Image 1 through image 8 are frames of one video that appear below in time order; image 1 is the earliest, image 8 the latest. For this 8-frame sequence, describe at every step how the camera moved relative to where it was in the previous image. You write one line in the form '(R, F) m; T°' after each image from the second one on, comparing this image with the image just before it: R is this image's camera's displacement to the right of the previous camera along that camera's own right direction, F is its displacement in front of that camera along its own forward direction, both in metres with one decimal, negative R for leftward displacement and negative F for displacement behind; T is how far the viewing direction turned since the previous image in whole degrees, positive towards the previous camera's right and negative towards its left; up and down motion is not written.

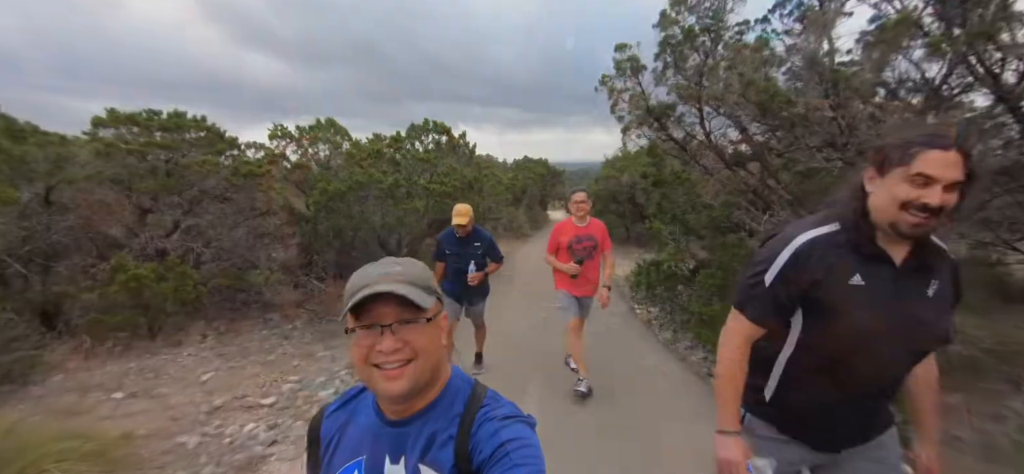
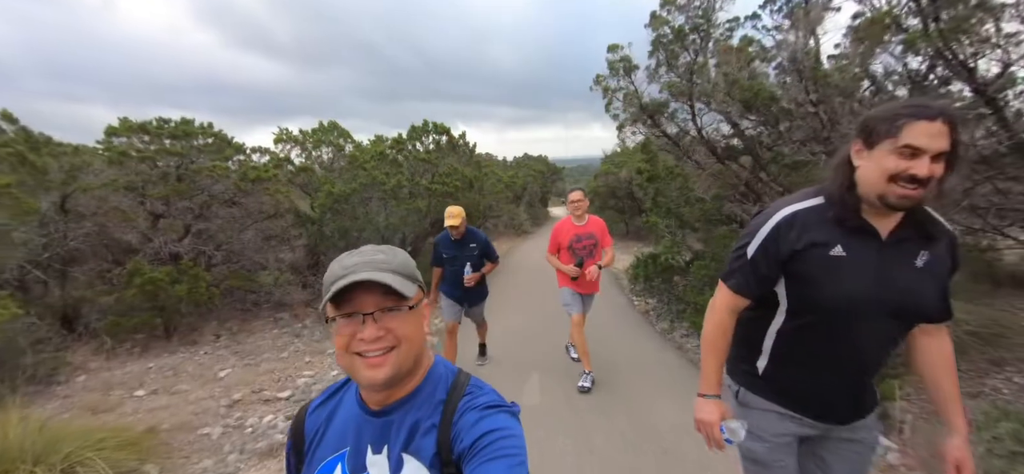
(0.0, -0.2) m; 0°
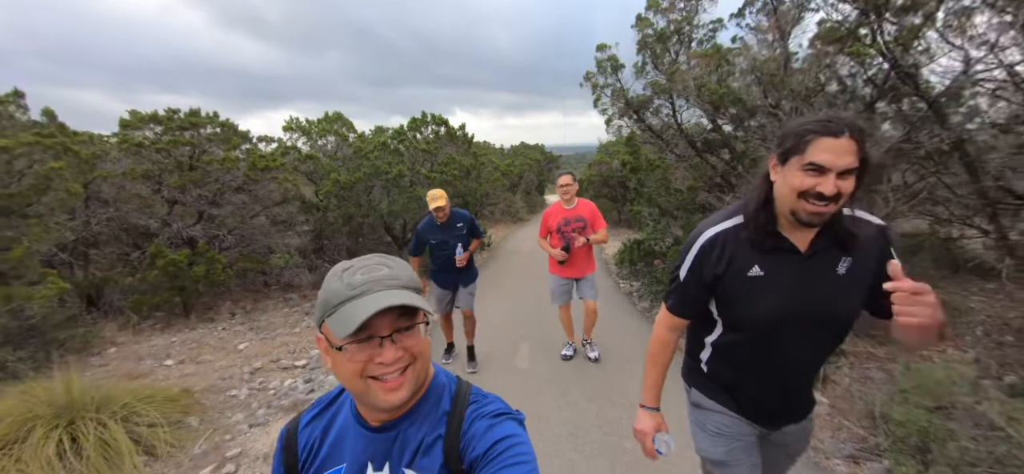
(+0.1, -0.5) m; 0°
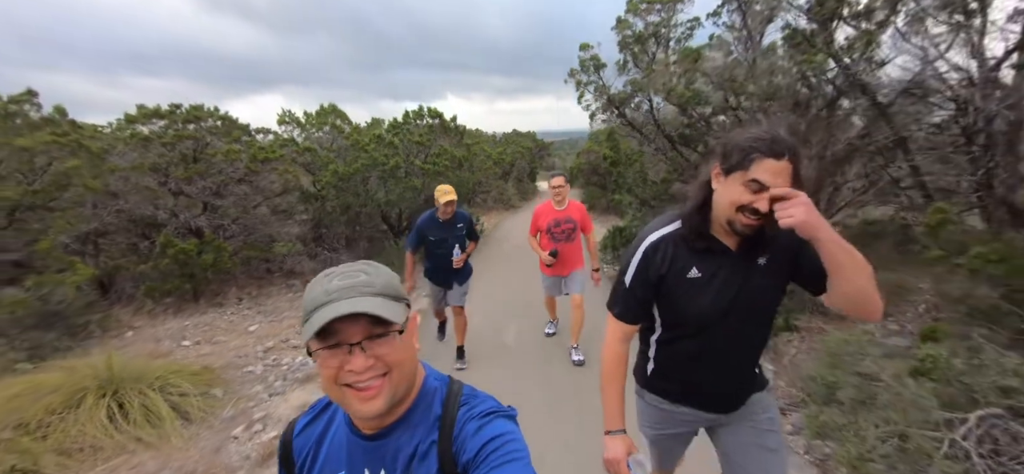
(+0.1, -0.5) m; +1°
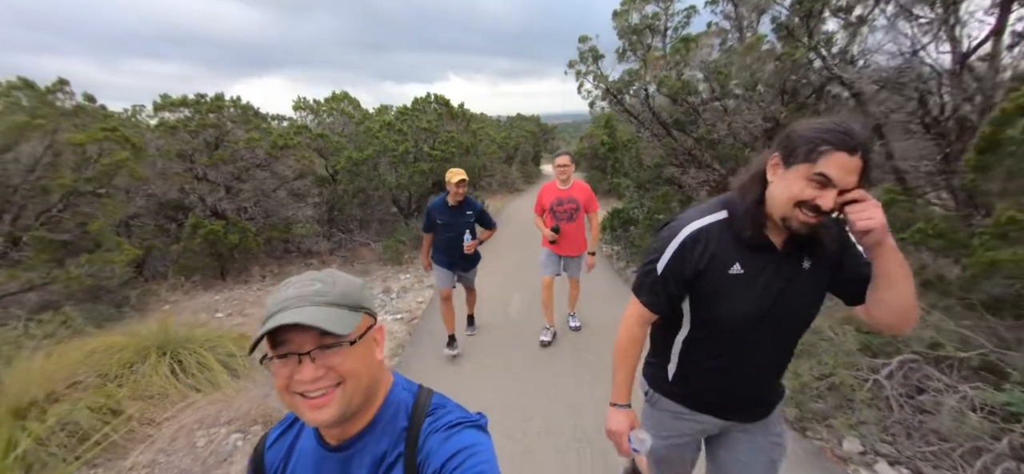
(0.0, -0.5) m; -1°
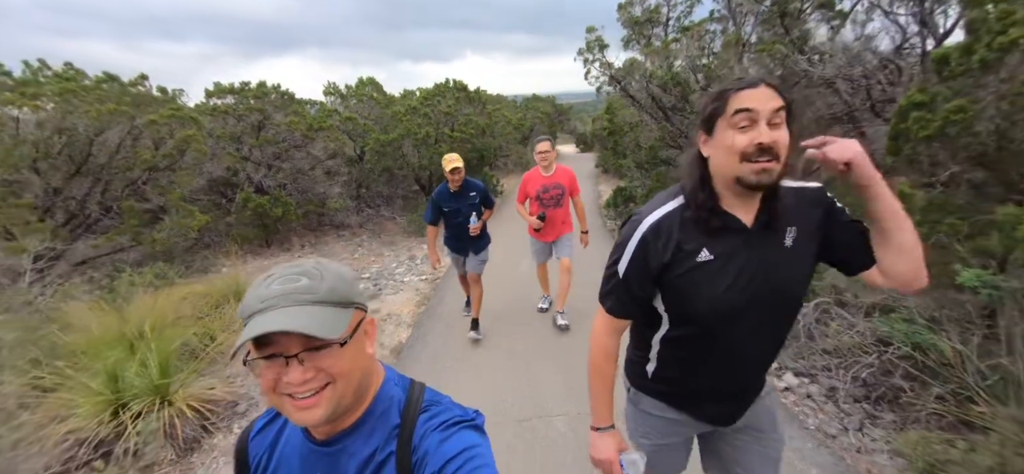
(+0.1, -0.8) m; -2°
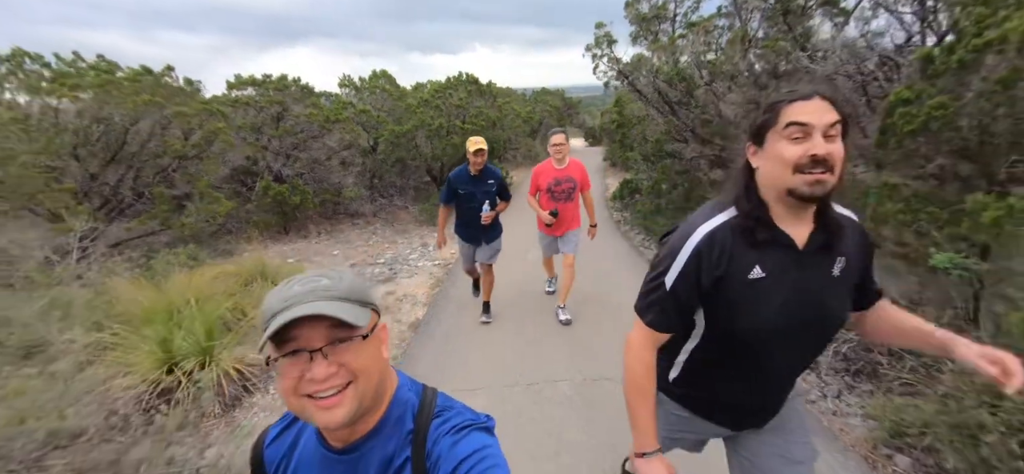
(0.0, -0.3) m; -1°
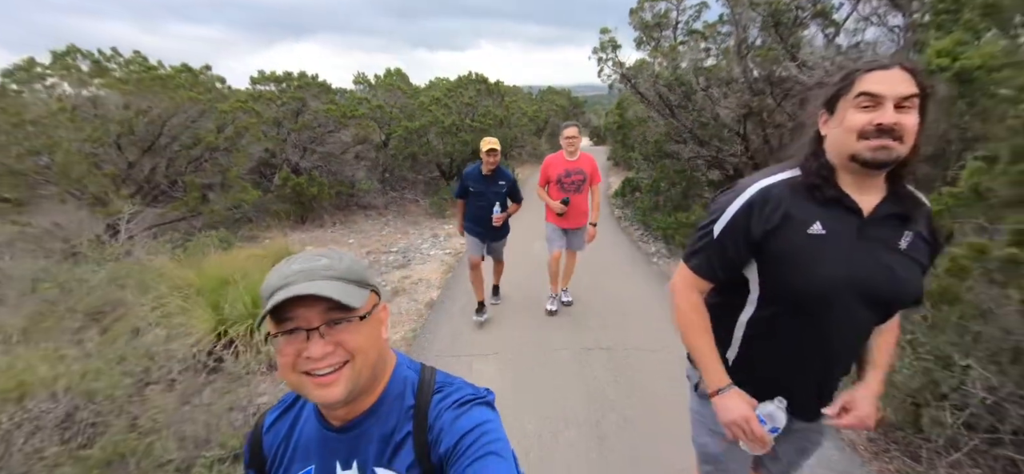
(-0.1, -0.5) m; 0°
